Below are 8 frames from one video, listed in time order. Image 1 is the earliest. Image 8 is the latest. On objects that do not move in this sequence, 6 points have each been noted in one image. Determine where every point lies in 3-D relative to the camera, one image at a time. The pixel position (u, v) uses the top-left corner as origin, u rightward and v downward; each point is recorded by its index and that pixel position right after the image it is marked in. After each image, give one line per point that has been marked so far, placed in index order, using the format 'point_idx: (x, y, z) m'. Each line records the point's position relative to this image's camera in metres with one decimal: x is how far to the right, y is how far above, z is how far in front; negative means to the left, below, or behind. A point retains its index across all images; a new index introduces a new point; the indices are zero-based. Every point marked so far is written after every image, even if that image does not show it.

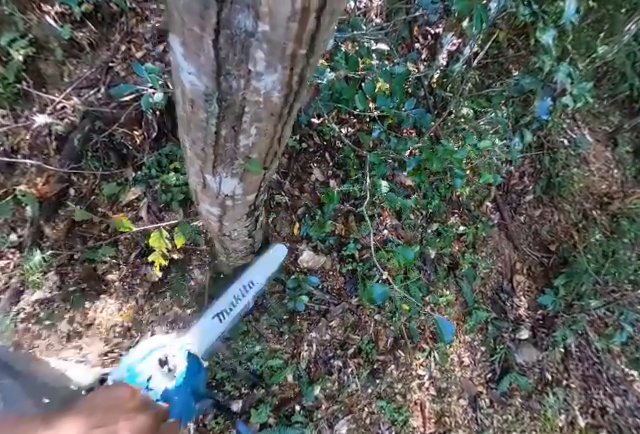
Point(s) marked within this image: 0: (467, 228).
0: (+0.7, 0.0, +1.9) m
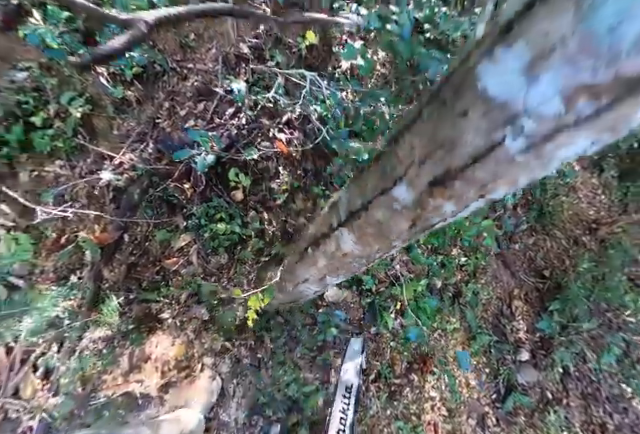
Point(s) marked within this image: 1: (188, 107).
0: (+0.8, -0.2, +2.1) m
1: (-0.6, +0.5, +1.9) m
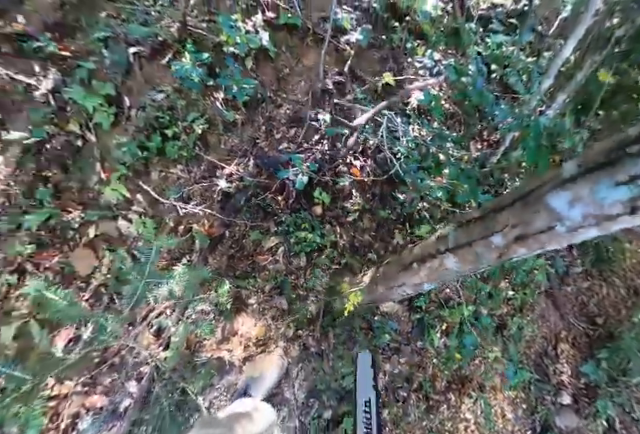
0: (+1.2, -0.5, +2.3) m
1: (-0.2, +0.5, +2.2) m
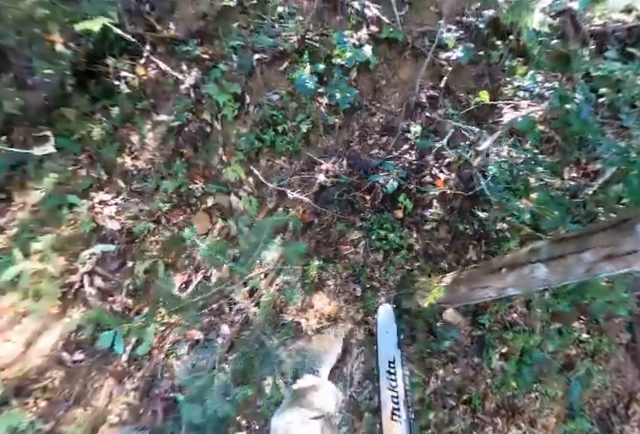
0: (+1.5, -0.7, +2.1) m
1: (+0.3, +0.5, +2.4) m
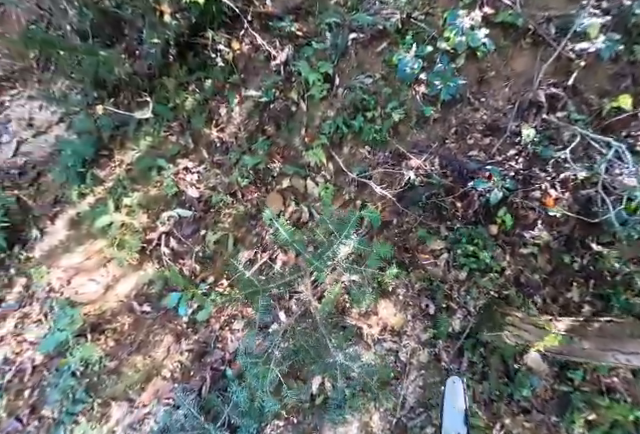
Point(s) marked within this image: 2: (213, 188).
0: (+1.7, -0.9, +1.6) m
1: (+0.8, +0.4, +2.1) m
2: (-0.7, +0.2, +2.4) m
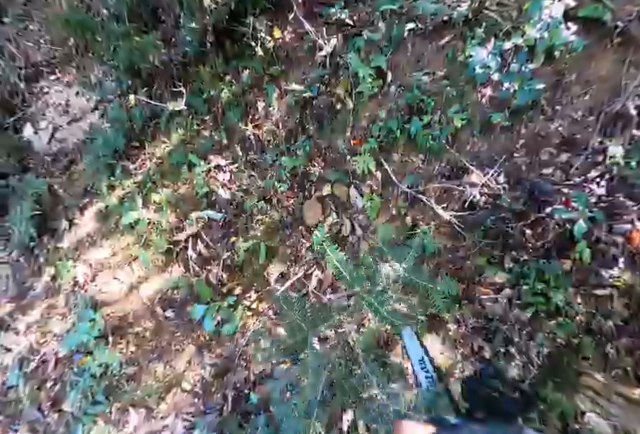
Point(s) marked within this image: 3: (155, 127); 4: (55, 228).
0: (+1.8, -1.1, +1.3) m
1: (+1.0, +0.3, +1.8) m
2: (-0.4, +0.2, +2.2) m
3: (-1.0, +0.5, +2.3) m
4: (-1.6, -0.1, +2.3) m
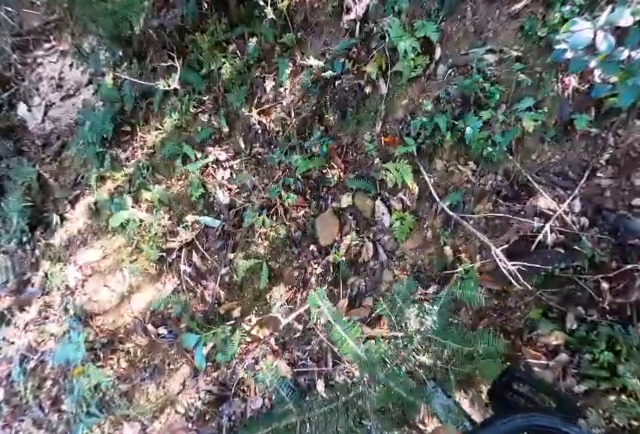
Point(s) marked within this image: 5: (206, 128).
0: (+1.7, -1.4, +1.0) m
1: (+1.1, +0.1, +1.2) m
2: (-0.3, +0.1, +1.9) m
3: (-0.9, +0.5, +2.0) m
4: (-1.5, 0.0, +2.1) m
5: (-0.5, +0.4, +1.9) m
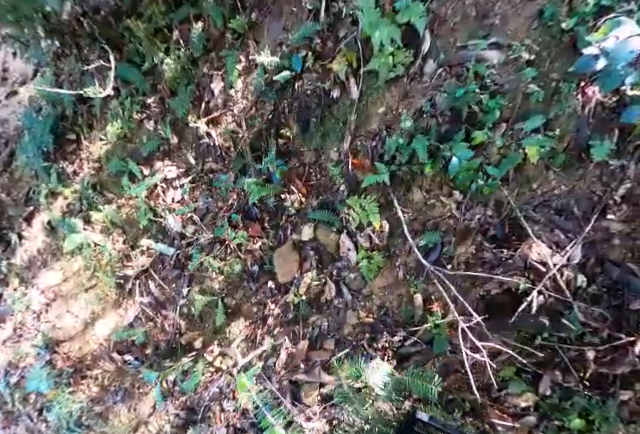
0: (+1.5, -1.7, +0.9) m
1: (+0.8, -0.2, +1.0) m
2: (-0.5, 0.0, +1.7) m
3: (-1.0, +0.4, +1.7) m
4: (-1.6, -0.1, +2.0) m
5: (-0.7, +0.3, +1.7) m
